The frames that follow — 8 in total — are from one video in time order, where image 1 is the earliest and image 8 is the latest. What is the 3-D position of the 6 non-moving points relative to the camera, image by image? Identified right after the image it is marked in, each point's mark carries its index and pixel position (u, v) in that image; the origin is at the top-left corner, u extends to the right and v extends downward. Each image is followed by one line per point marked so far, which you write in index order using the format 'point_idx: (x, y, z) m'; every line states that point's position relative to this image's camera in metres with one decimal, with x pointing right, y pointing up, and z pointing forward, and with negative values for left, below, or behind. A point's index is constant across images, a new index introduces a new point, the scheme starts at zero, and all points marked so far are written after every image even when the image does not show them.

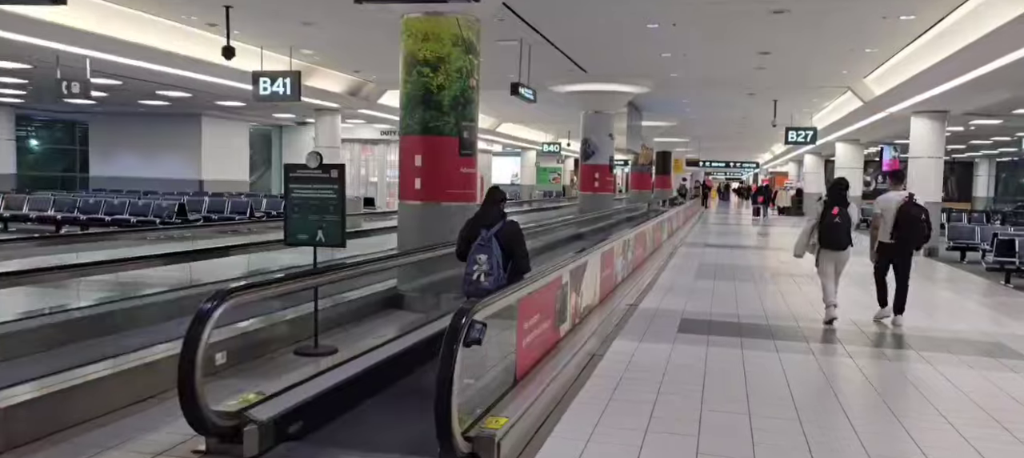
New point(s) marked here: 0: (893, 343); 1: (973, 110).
0: (+3.6, -1.1, +7.1) m
1: (+10.1, +2.7, +16.6) m
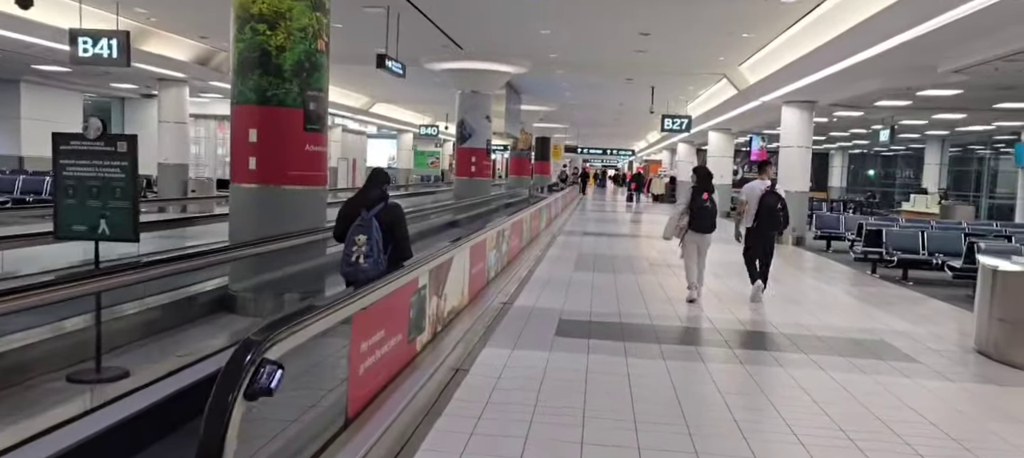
0: (+2.4, -1.0, +6.7) m
1: (+7.3, +2.9, +17.0) m
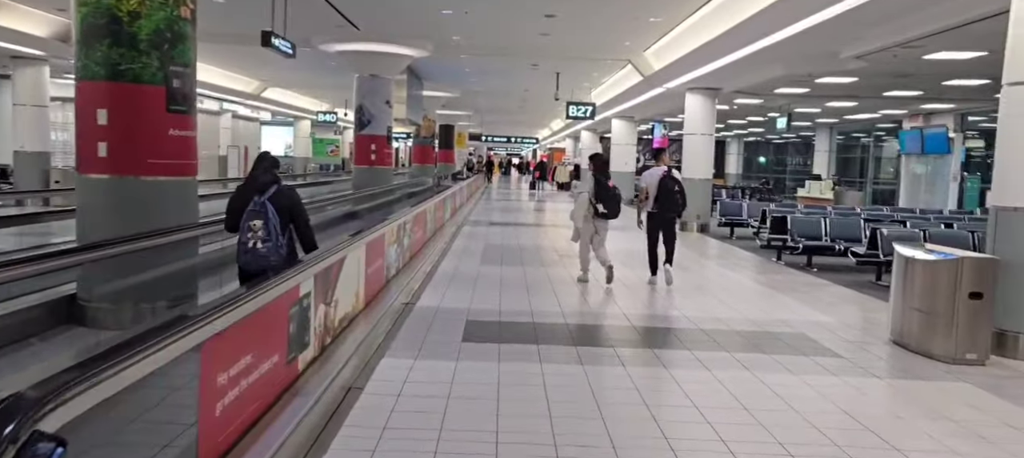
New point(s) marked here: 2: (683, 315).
0: (+1.6, -0.9, +6.4) m
1: (+5.1, +3.2, +17.1) m
2: (+1.7, -0.8, +7.4) m
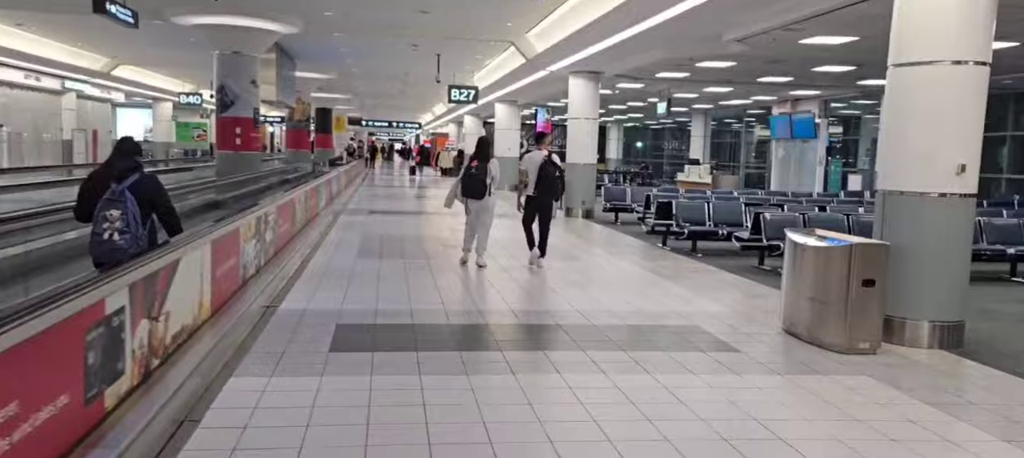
0: (+0.6, -0.8, +5.9) m
1: (+2.5, +3.5, +17.0) m
2: (+0.6, -0.7, +7.0) m
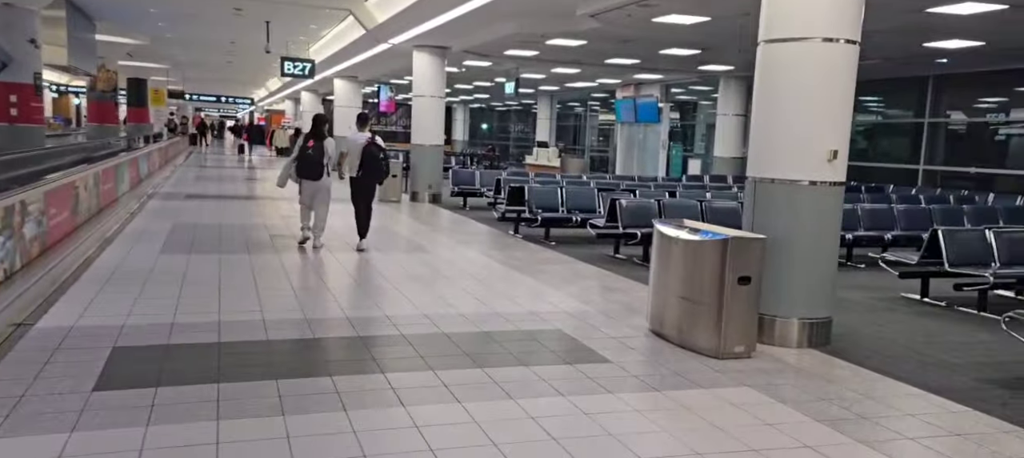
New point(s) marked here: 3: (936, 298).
0: (-0.5, -0.8, +5.0) m
1: (-0.9, +3.9, +16.1) m
2: (-0.7, -0.7, +6.0) m
3: (+4.2, -0.7, +7.5) m
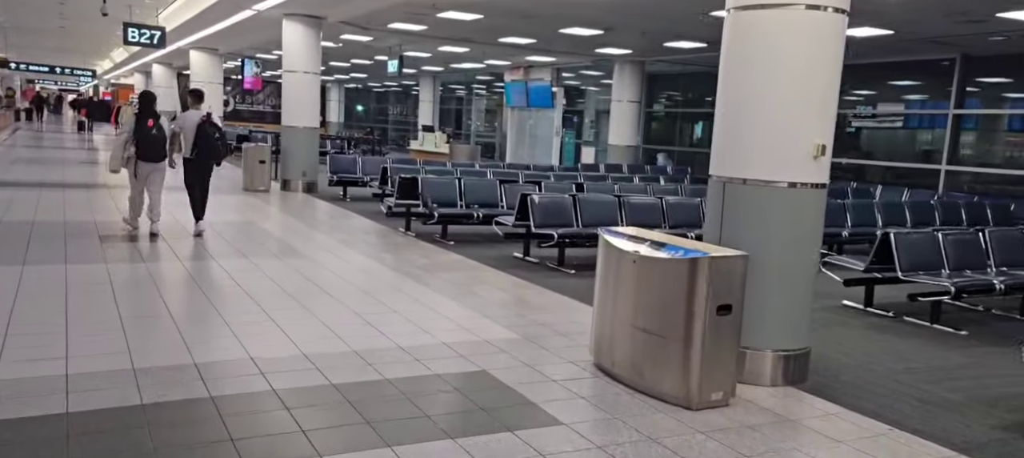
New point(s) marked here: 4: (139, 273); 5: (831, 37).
0: (-0.9, -0.9, +3.6) m
1: (-3.1, +4.0, +14.4) m
2: (-1.3, -0.7, +4.6) m
3: (+3.4, -0.7, +6.9) m
4: (-3.6, -0.5, +7.3) m
5: (+1.9, +1.1, +4.5) m
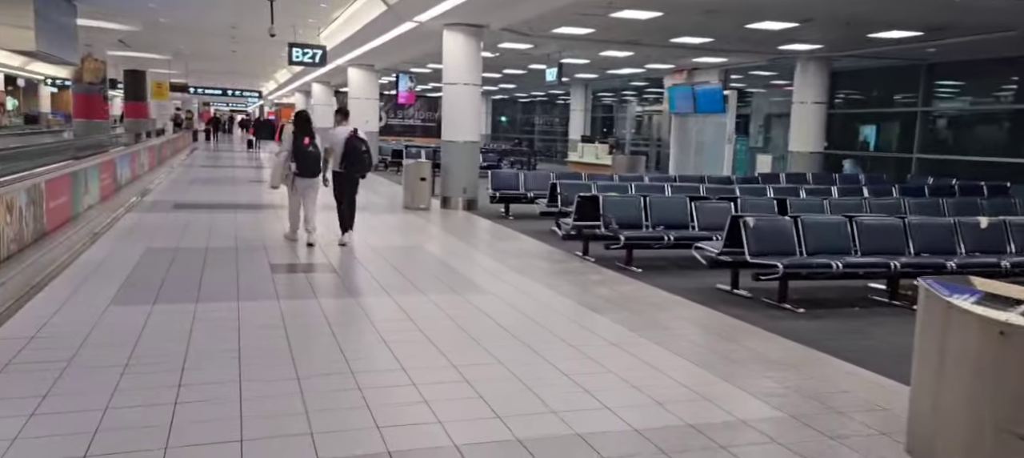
0: (+0.2, -1.1, +2.6) m
1: (-0.1, +3.7, +13.6) m
2: (0.0, -1.0, +3.6) m
3: (+5.0, -0.9, +5.0) m
4: (-1.8, -0.7, +6.7) m
5: (+3.1, +0.9, +3.0) m
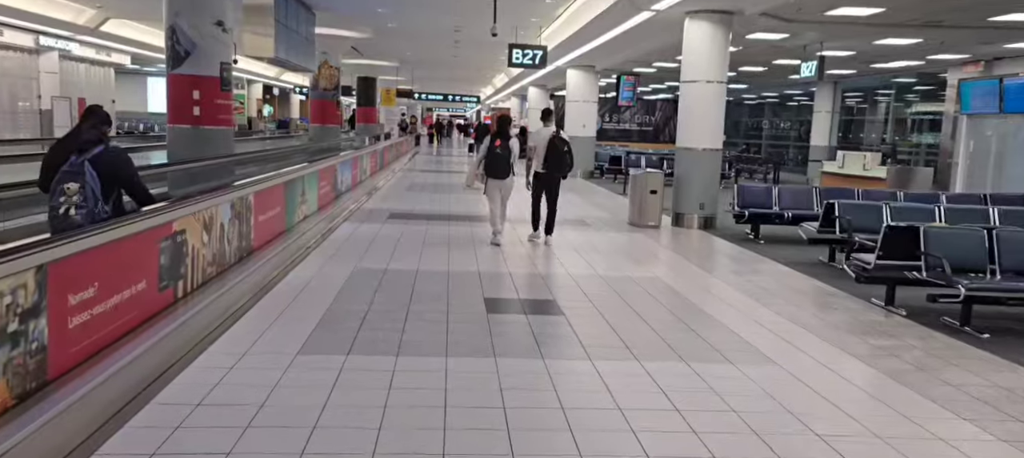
0: (+1.0, -1.4, +0.5) m
1: (+3.8, +3.3, +11.2) m
2: (+1.0, -1.3, +1.5) m
3: (+6.2, -1.4, +1.5) m
4: (+0.2, -1.0, +5.0) m
5: (+4.0, +0.5, +0.1) m
